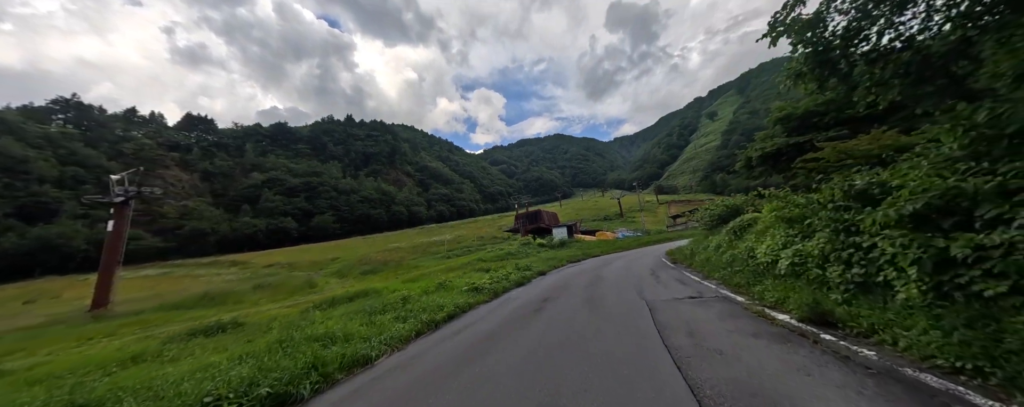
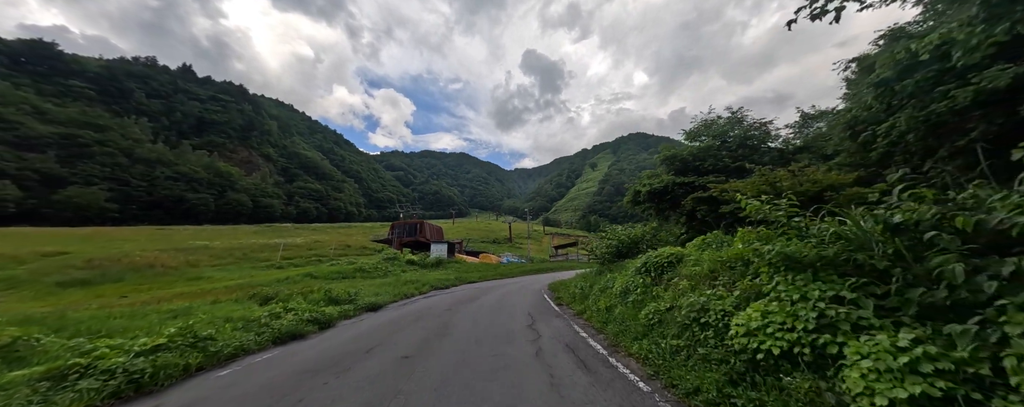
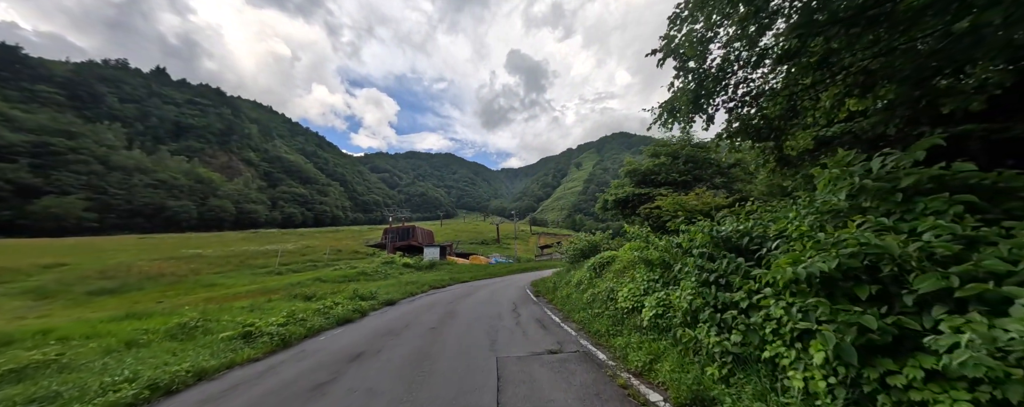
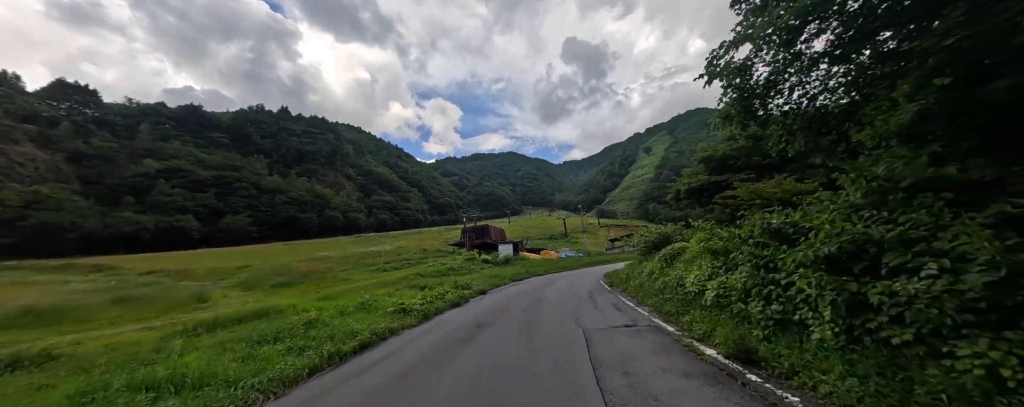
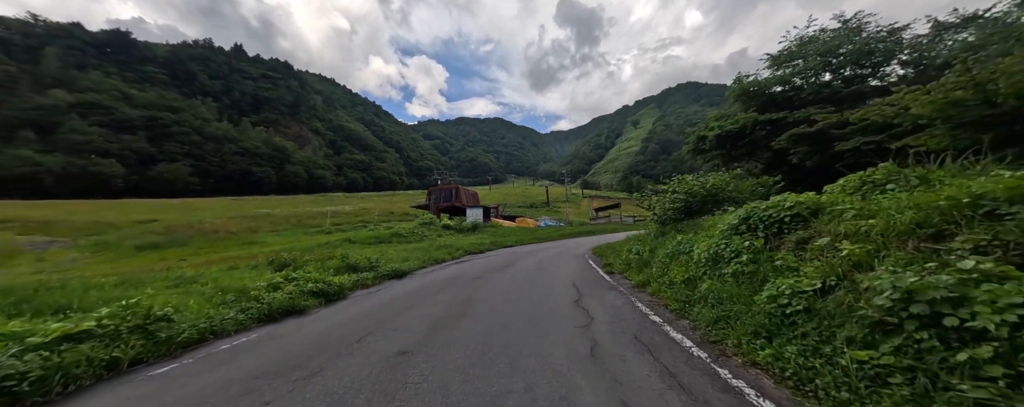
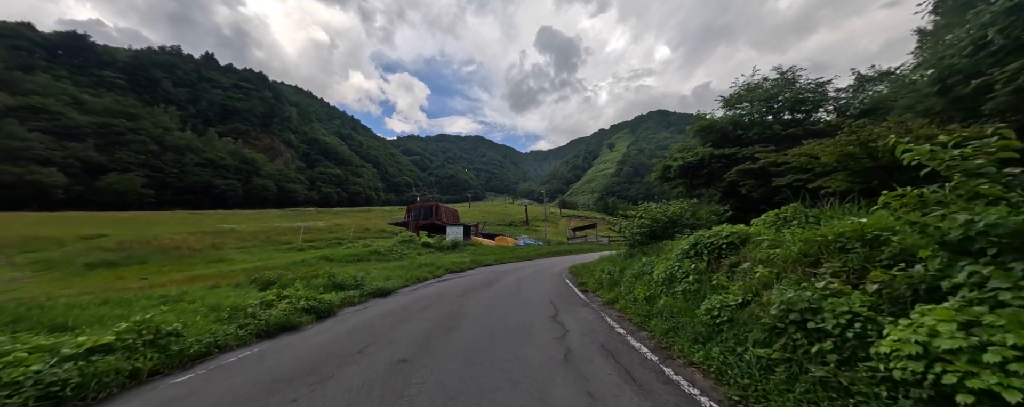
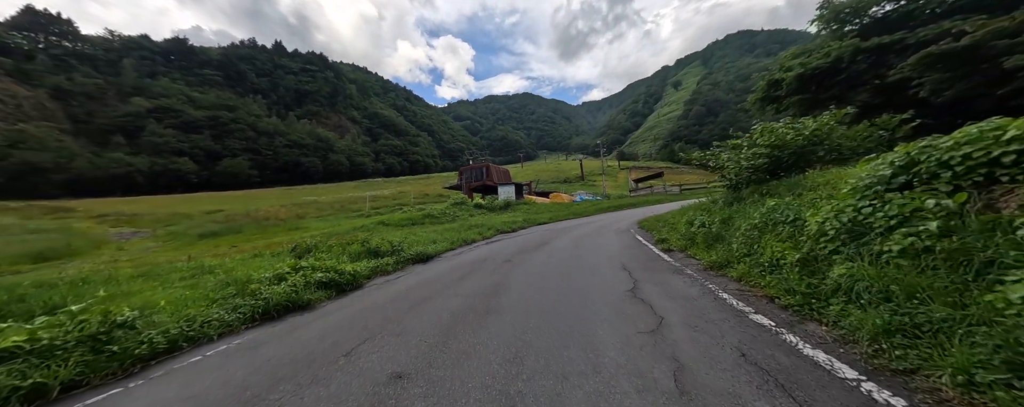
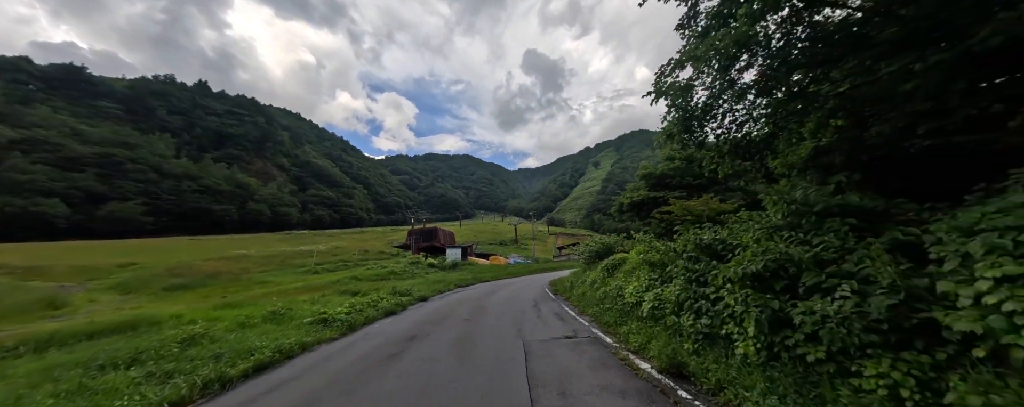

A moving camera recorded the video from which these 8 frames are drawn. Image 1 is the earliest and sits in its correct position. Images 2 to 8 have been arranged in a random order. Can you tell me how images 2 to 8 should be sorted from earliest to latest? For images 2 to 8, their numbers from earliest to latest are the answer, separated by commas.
4, 8, 3, 2, 6, 5, 7
